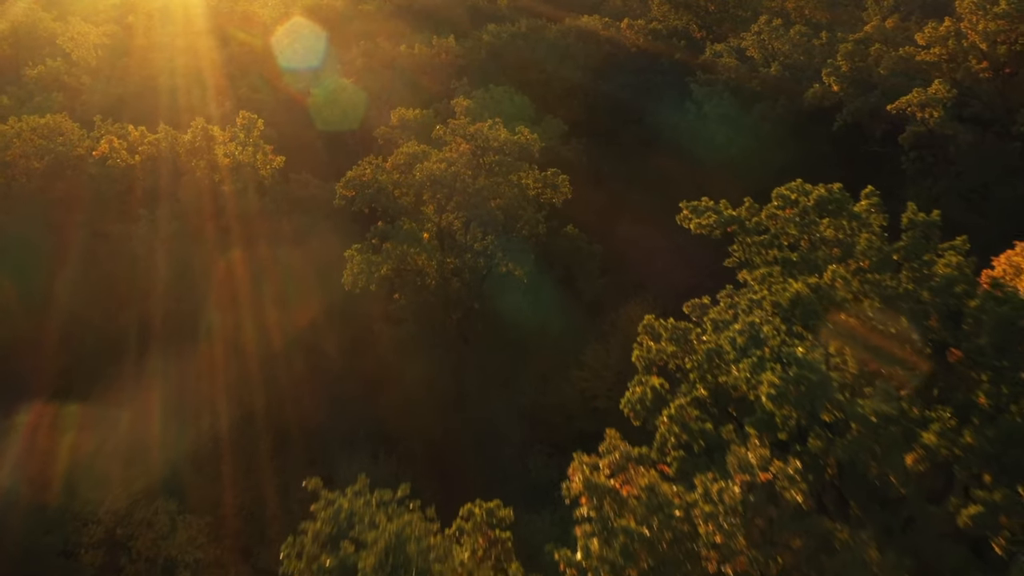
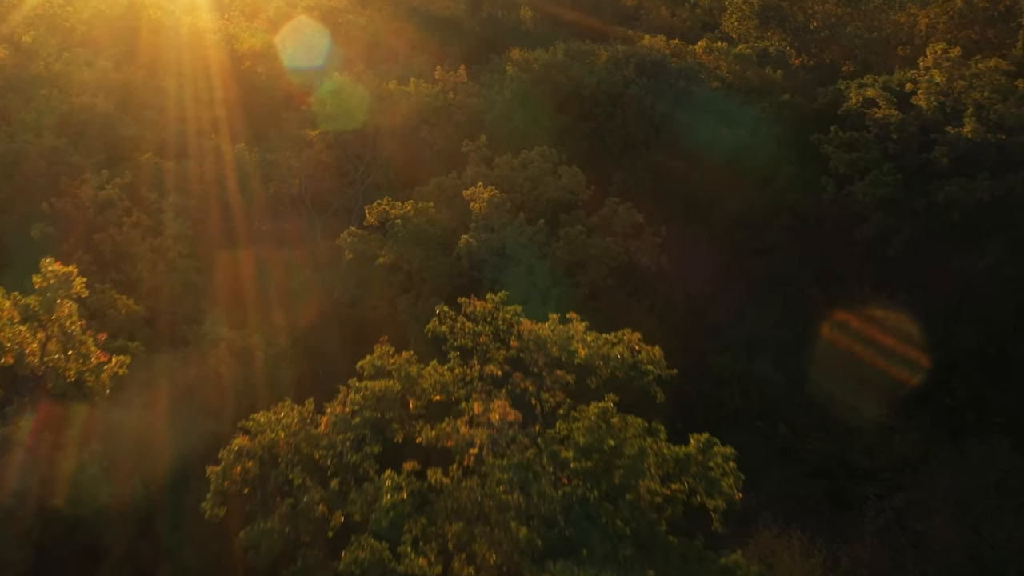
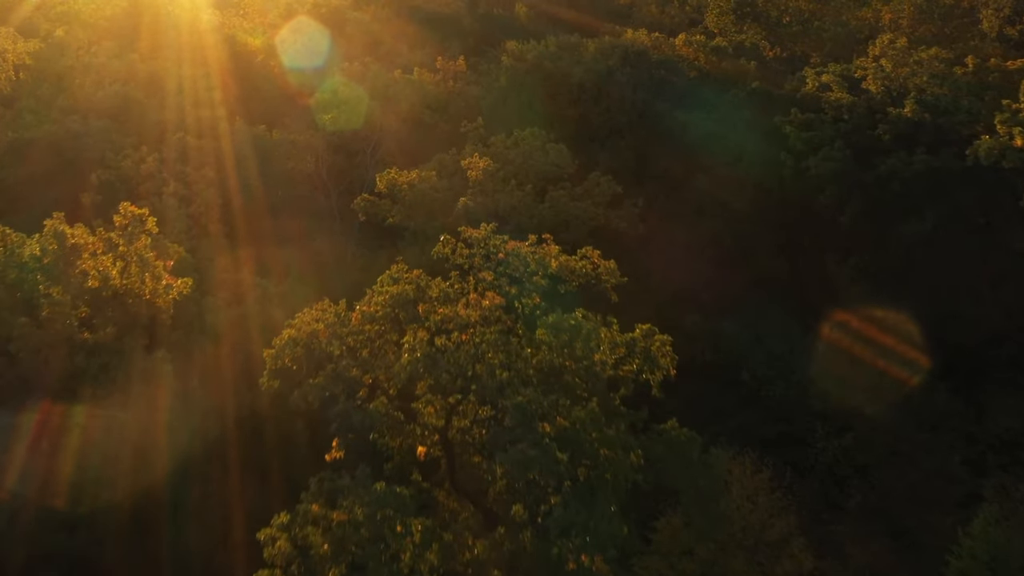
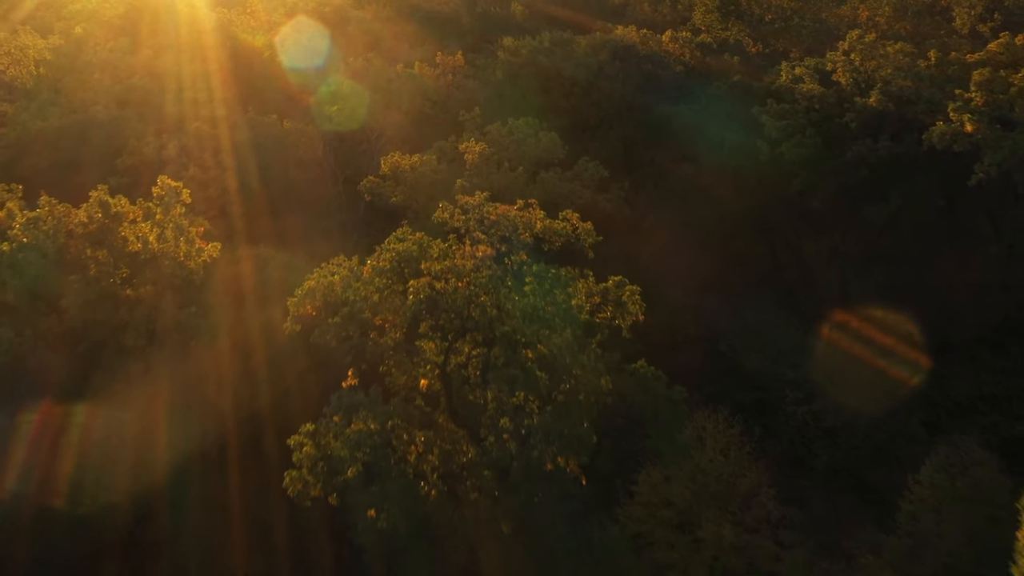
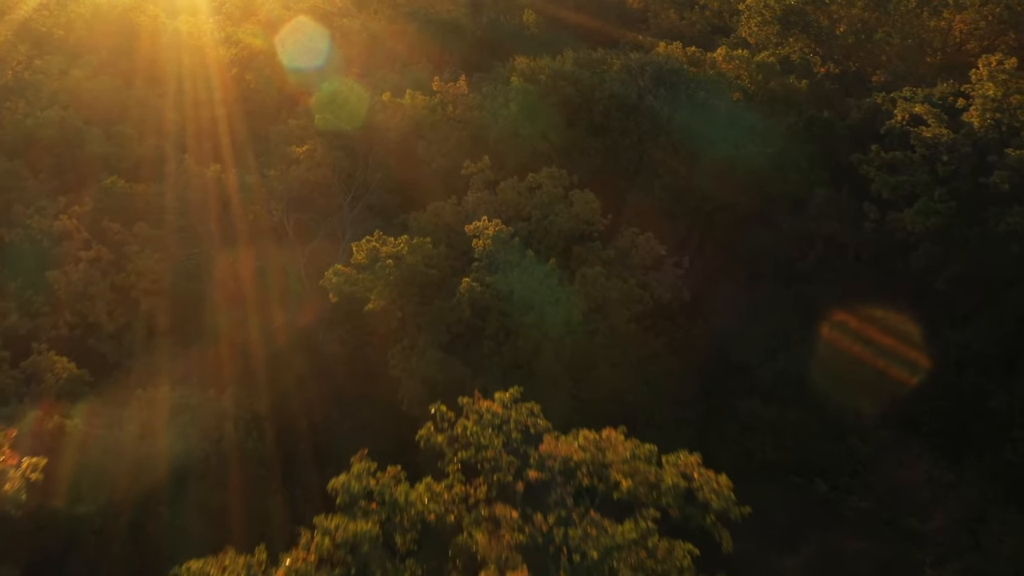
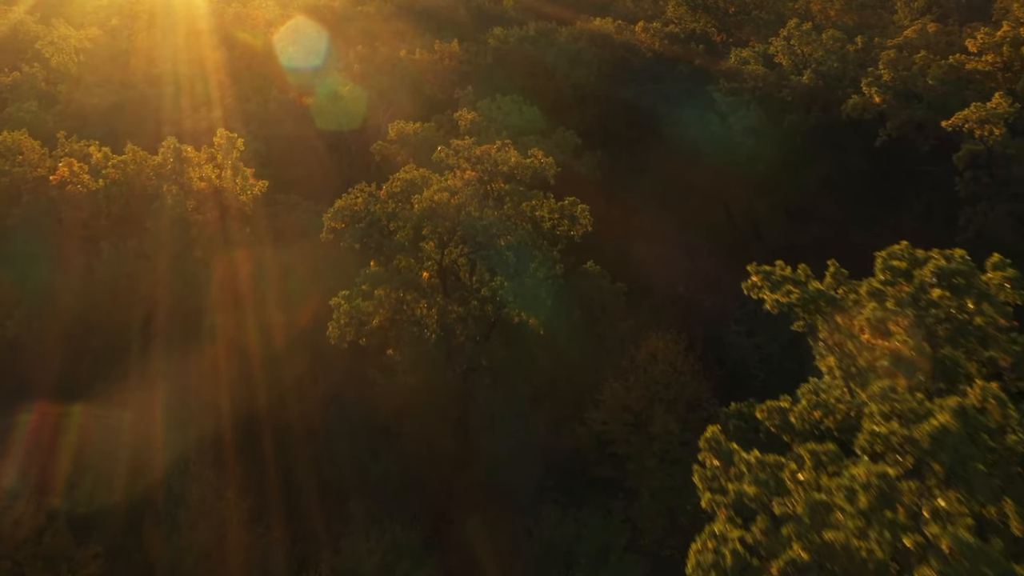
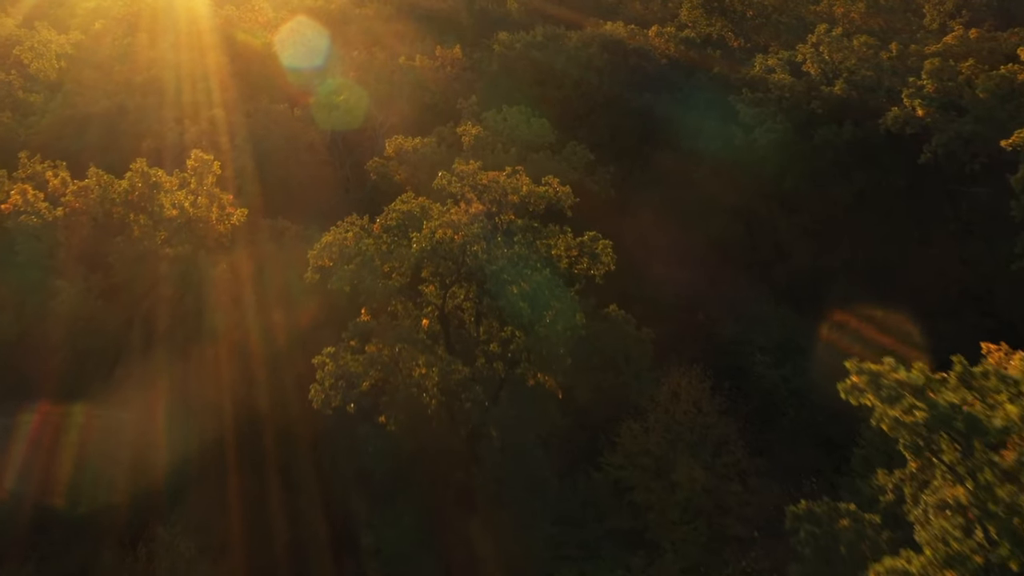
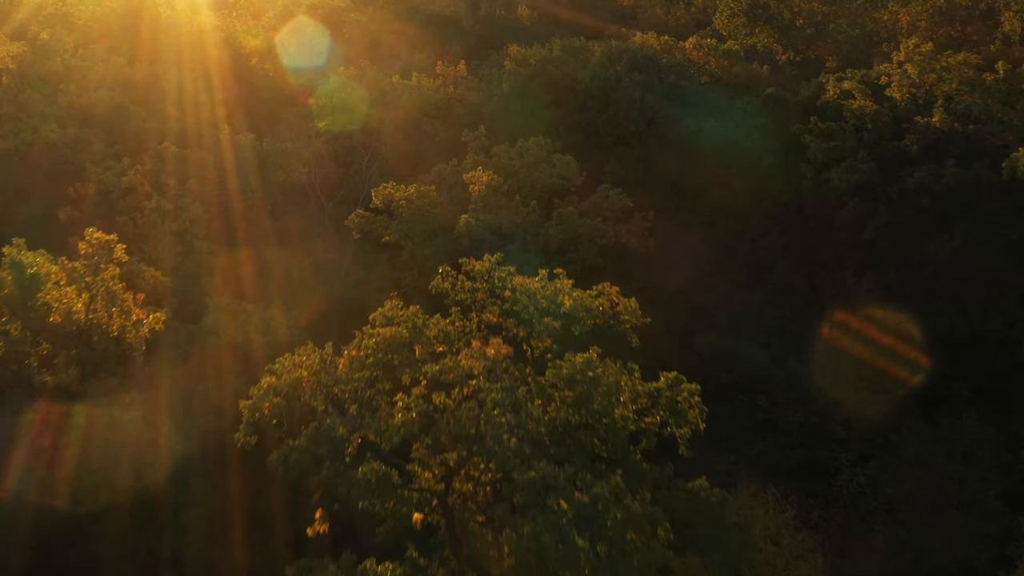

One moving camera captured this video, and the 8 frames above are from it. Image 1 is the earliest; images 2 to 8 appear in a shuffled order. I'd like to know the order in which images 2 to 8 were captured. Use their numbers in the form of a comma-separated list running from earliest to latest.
6, 7, 4, 3, 8, 2, 5
